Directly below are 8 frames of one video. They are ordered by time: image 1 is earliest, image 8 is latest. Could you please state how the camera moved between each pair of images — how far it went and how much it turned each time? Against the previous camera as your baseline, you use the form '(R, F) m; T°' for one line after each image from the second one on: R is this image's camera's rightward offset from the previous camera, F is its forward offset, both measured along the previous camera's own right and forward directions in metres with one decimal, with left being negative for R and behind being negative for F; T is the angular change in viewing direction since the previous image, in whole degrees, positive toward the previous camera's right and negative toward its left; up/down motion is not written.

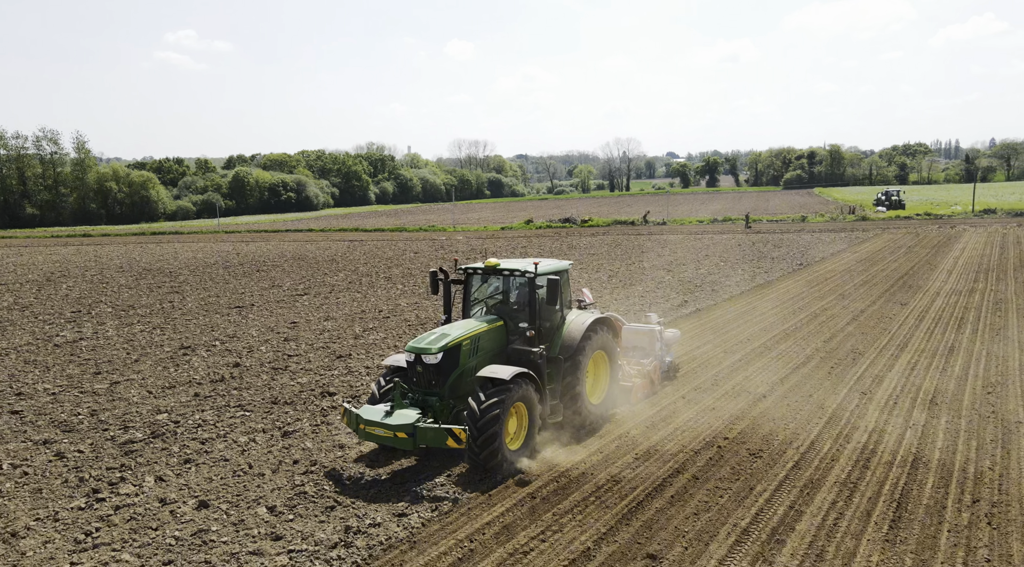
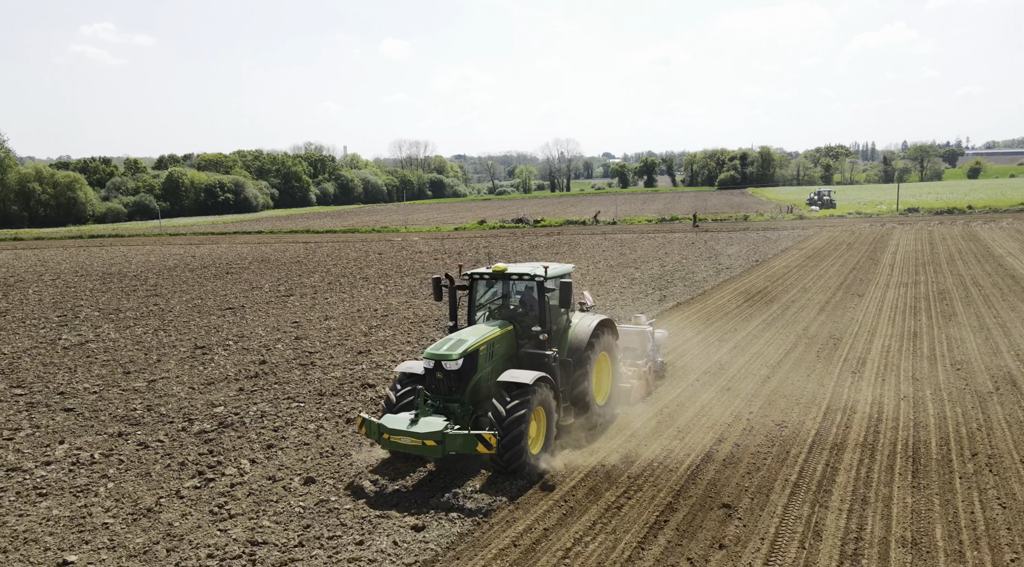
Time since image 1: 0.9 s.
(-1.6, -1.0) m; +5°
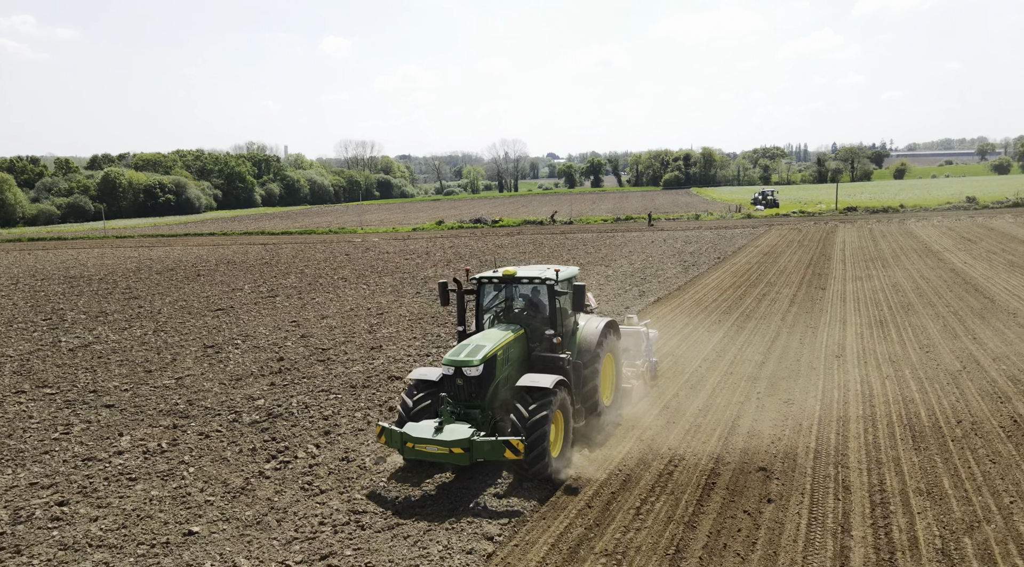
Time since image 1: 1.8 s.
(-1.4, -0.9) m; +4°
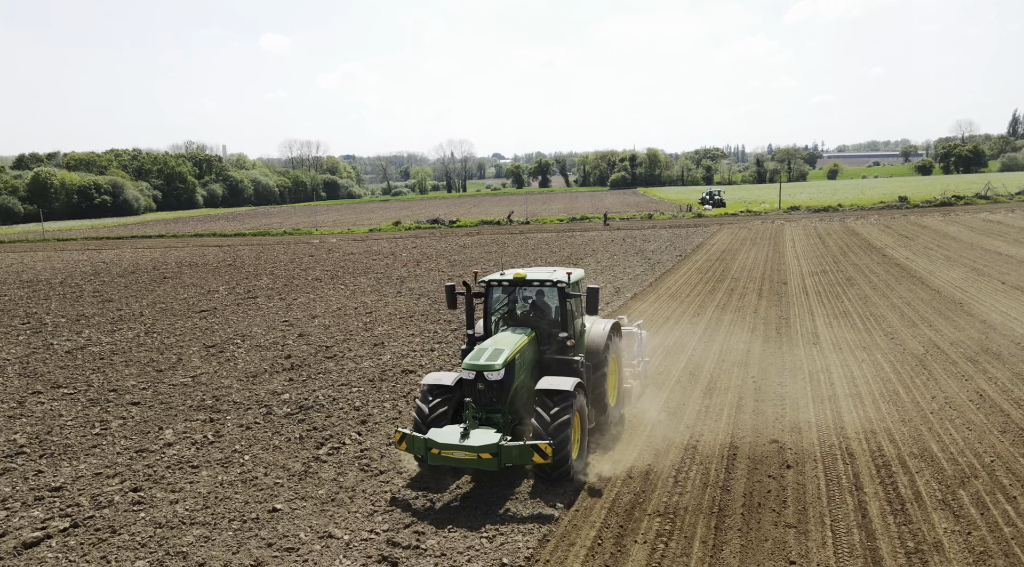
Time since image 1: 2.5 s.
(-1.2, -0.8) m; +4°
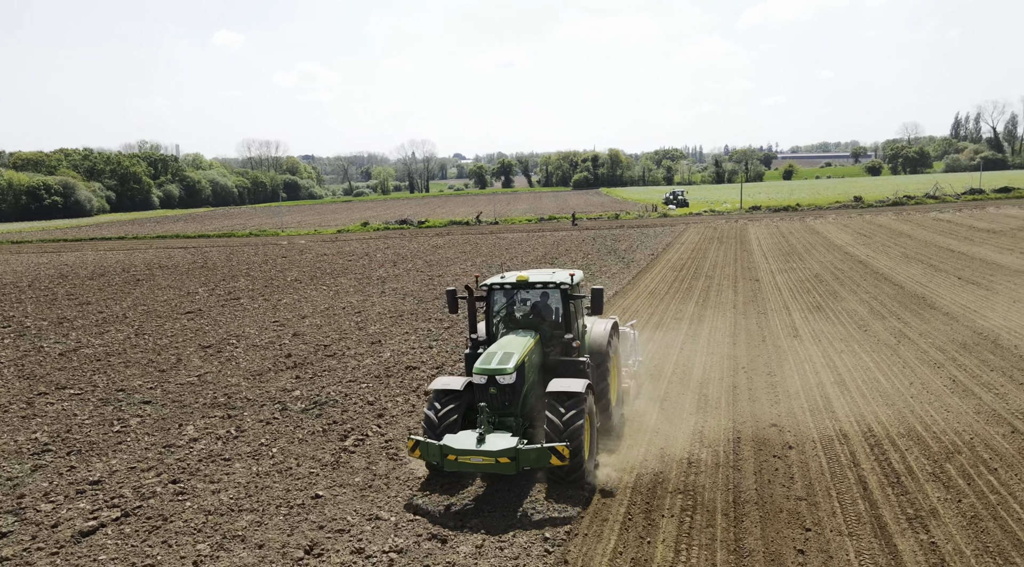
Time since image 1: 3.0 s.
(-0.8, -0.6) m; +3°
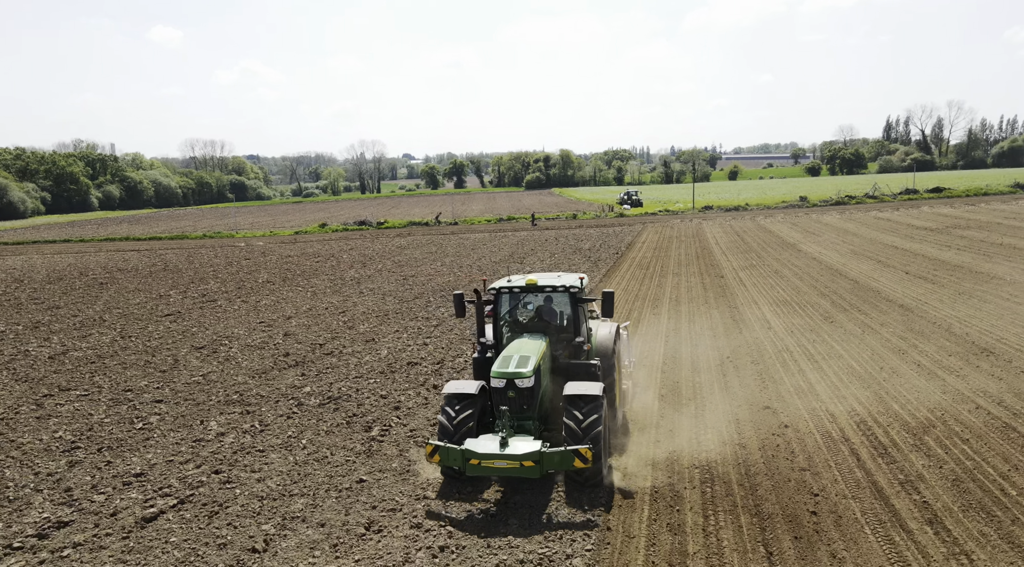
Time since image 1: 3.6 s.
(-1.0, -0.7) m; +4°
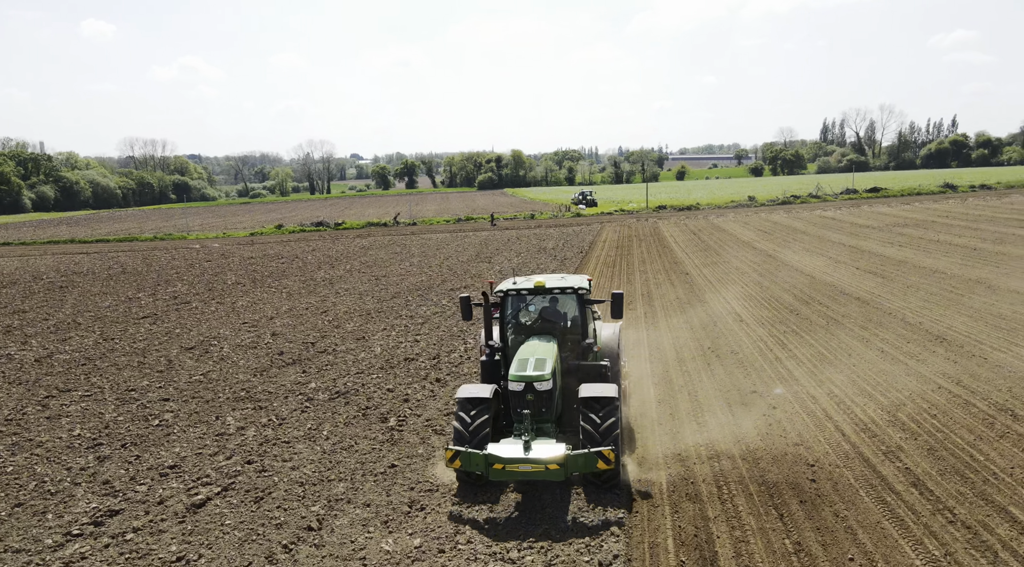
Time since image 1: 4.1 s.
(-0.9, -0.7) m; +4°
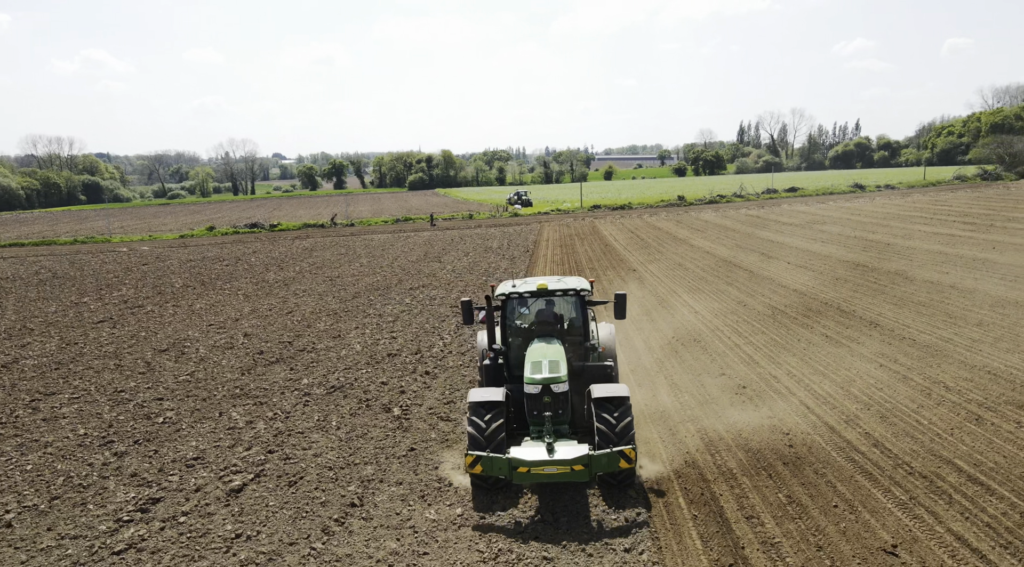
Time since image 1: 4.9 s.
(-1.1, -0.9) m; +6°
